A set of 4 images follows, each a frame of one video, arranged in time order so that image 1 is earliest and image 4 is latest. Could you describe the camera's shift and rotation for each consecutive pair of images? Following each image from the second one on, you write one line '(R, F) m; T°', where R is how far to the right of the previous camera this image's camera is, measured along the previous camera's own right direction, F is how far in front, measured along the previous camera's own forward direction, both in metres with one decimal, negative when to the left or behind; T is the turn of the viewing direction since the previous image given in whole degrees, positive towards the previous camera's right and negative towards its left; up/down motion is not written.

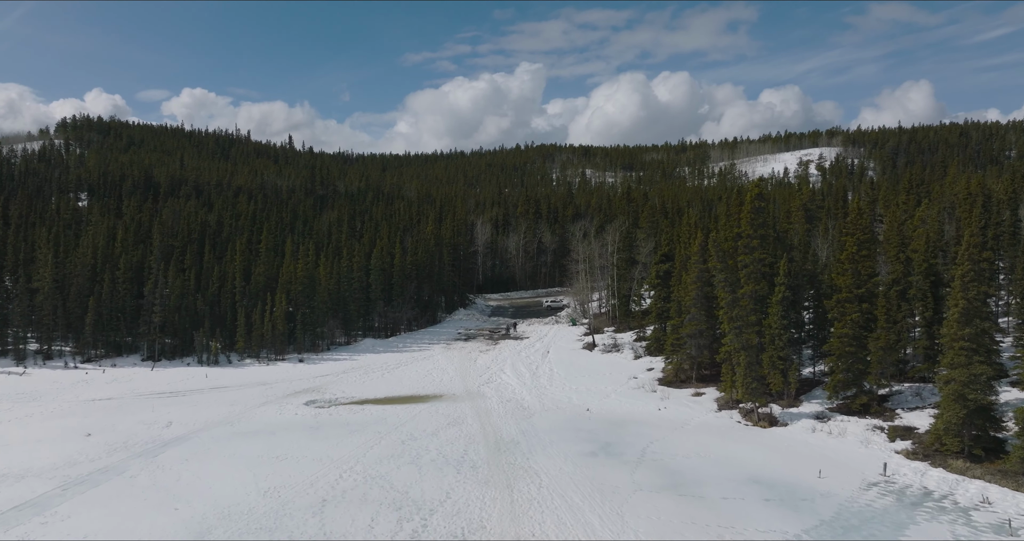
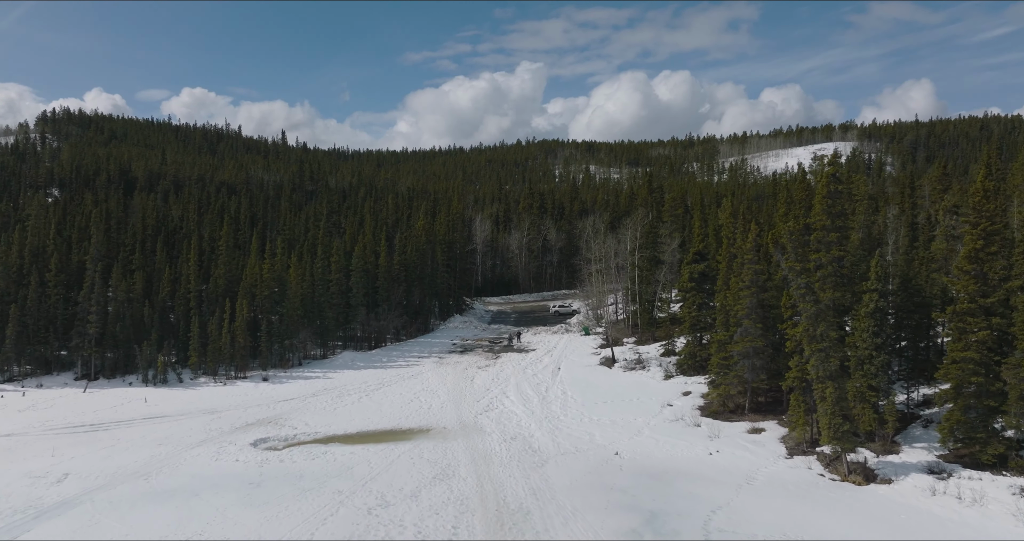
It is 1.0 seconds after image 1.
(-0.2, +8.1) m; 0°
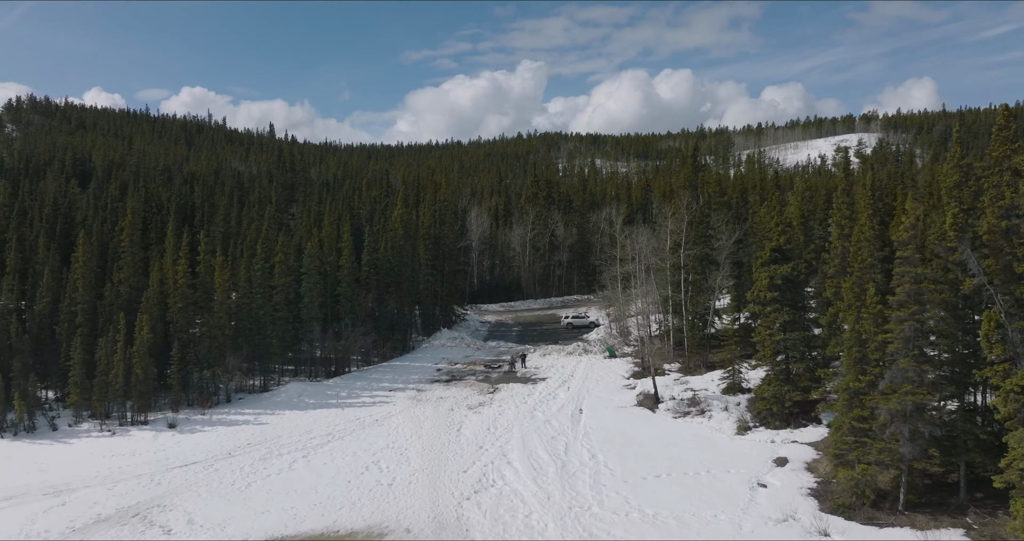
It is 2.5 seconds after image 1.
(-0.1, +12.2) m; 0°
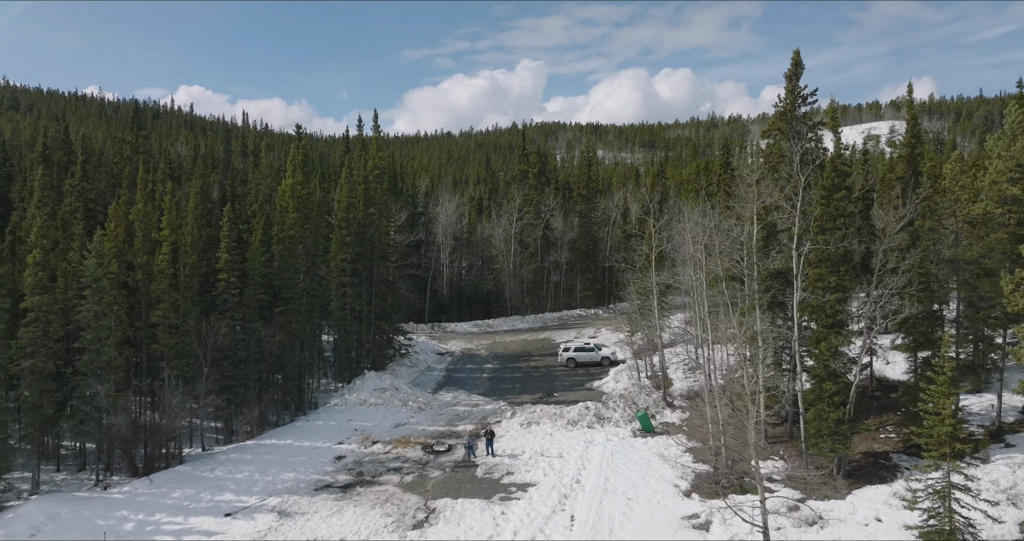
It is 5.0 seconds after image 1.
(+1.5, +17.4) m; 0°
